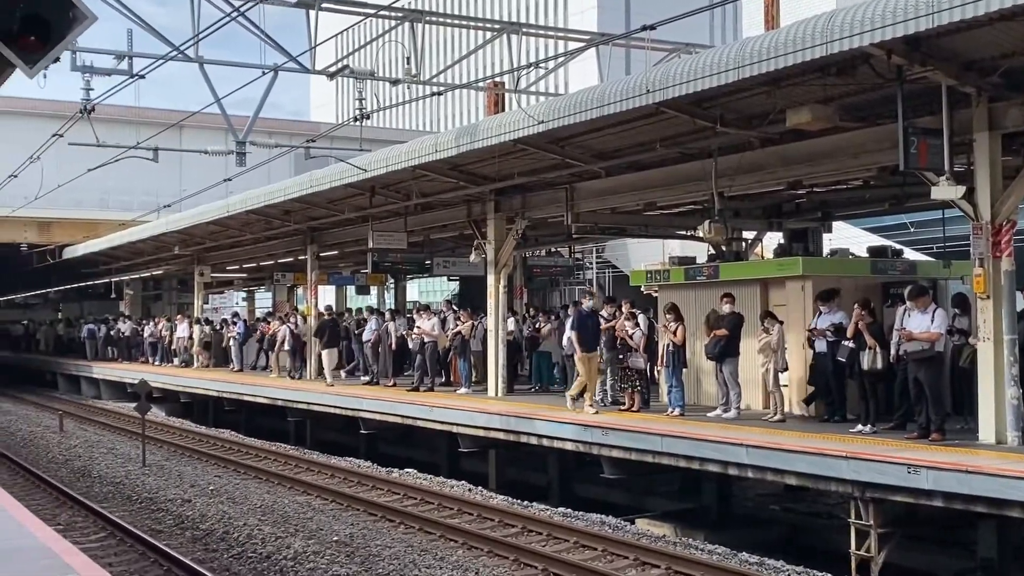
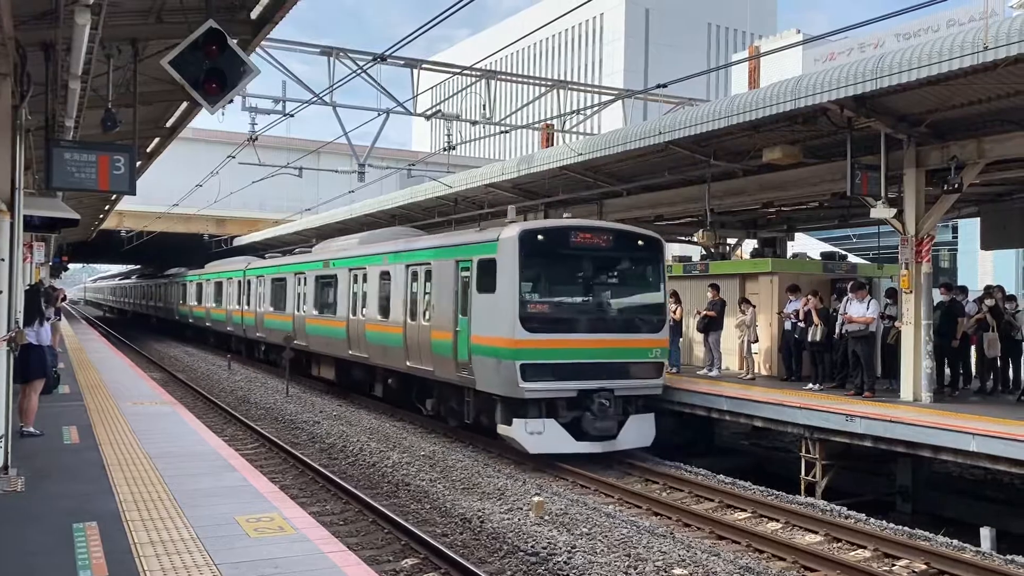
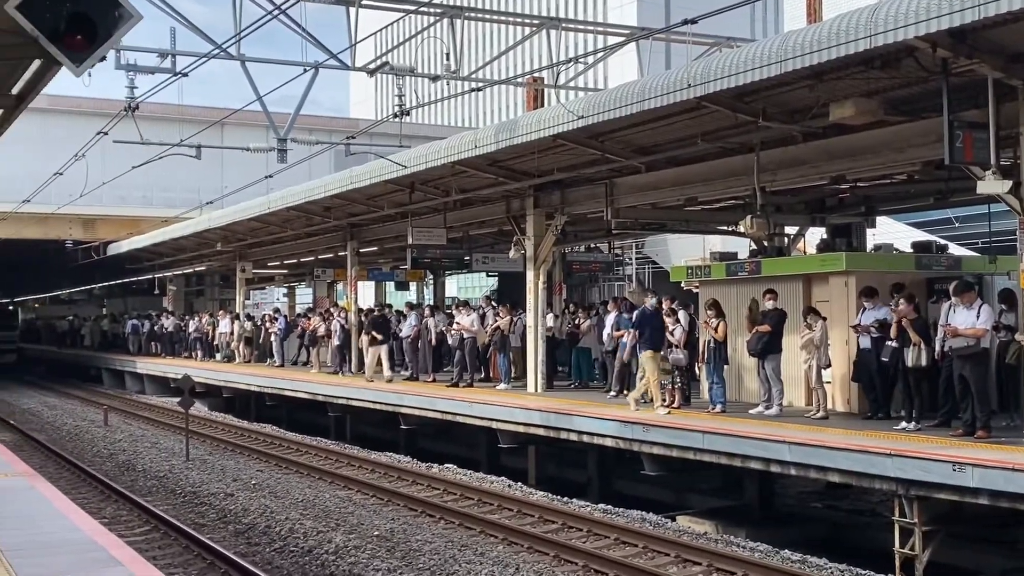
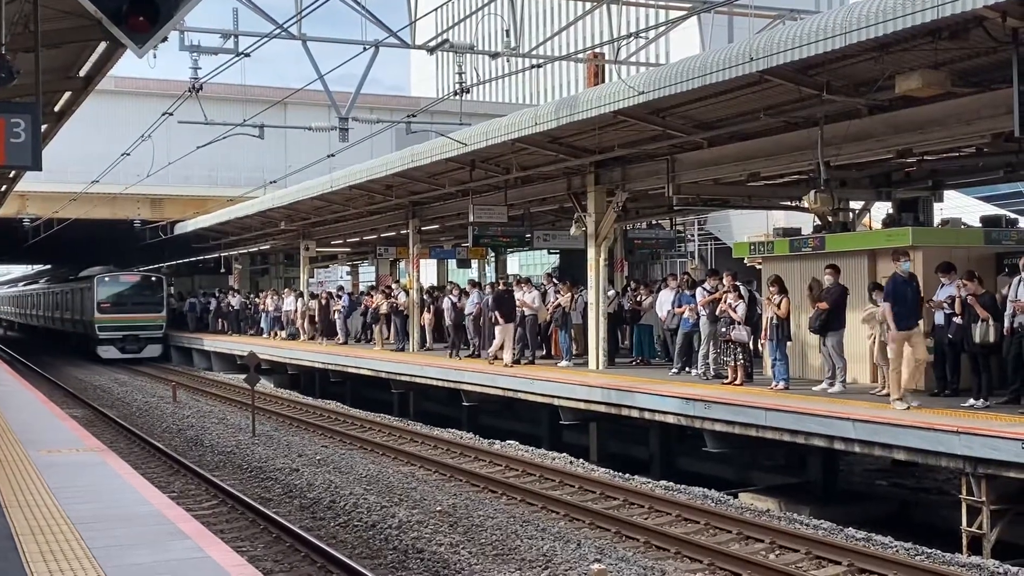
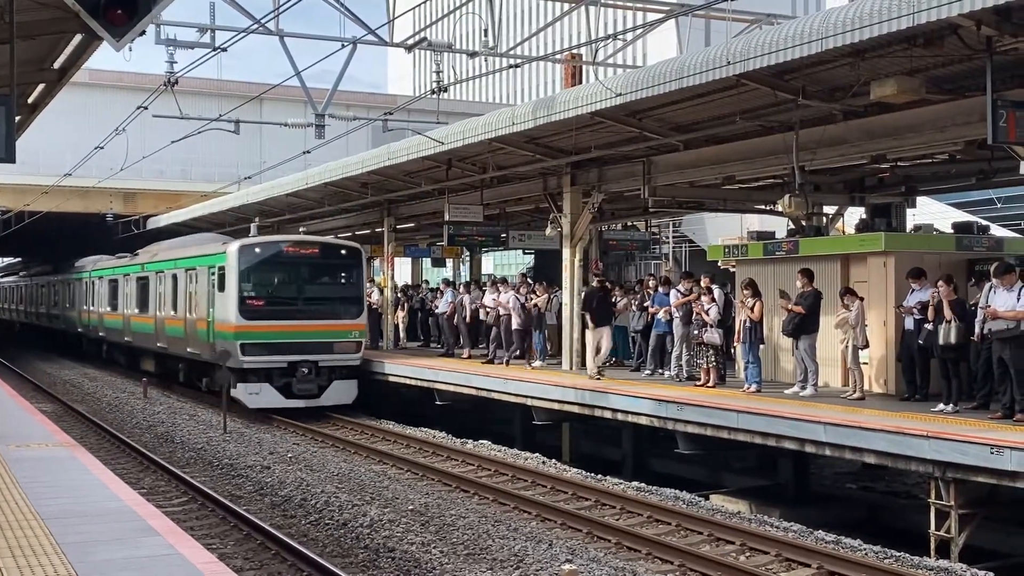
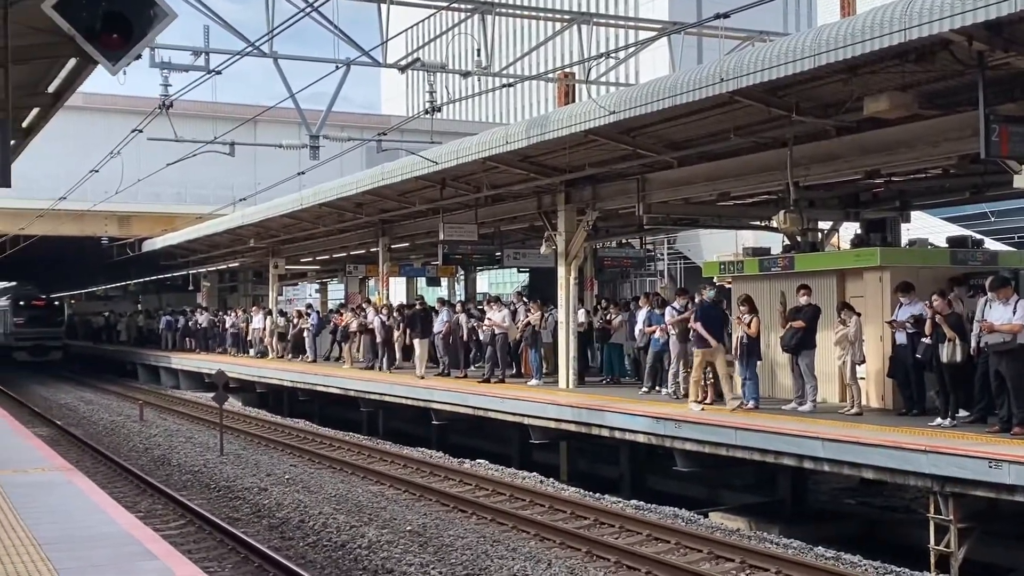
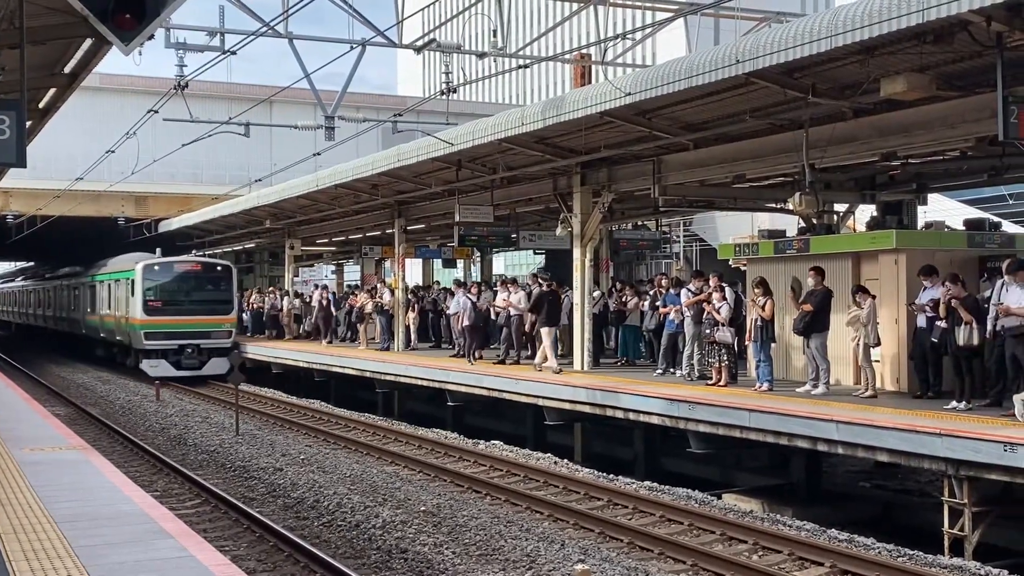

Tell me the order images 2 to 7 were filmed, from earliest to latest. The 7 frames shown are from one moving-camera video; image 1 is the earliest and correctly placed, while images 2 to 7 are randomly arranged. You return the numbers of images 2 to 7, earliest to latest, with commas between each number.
3, 6, 4, 7, 5, 2
